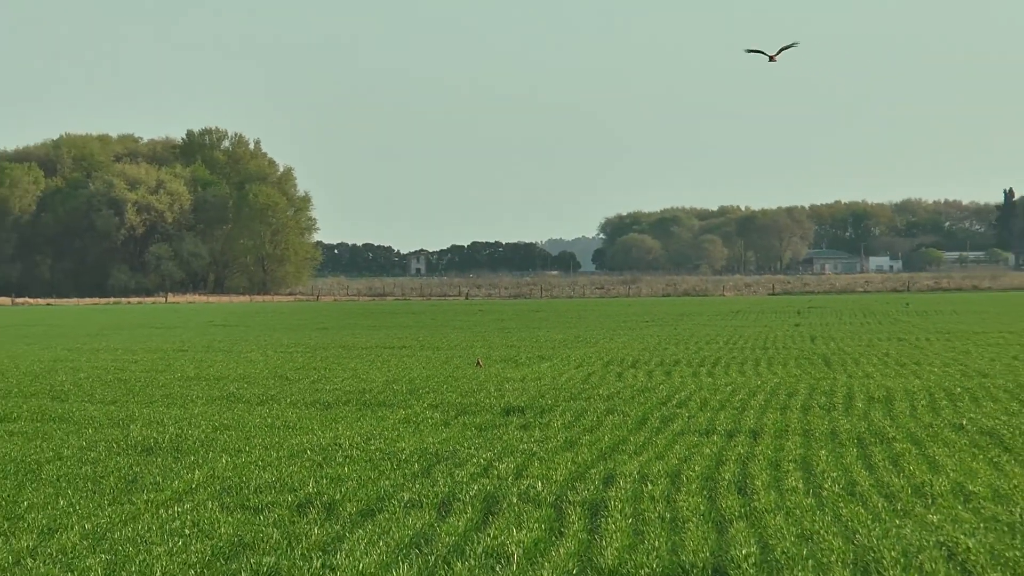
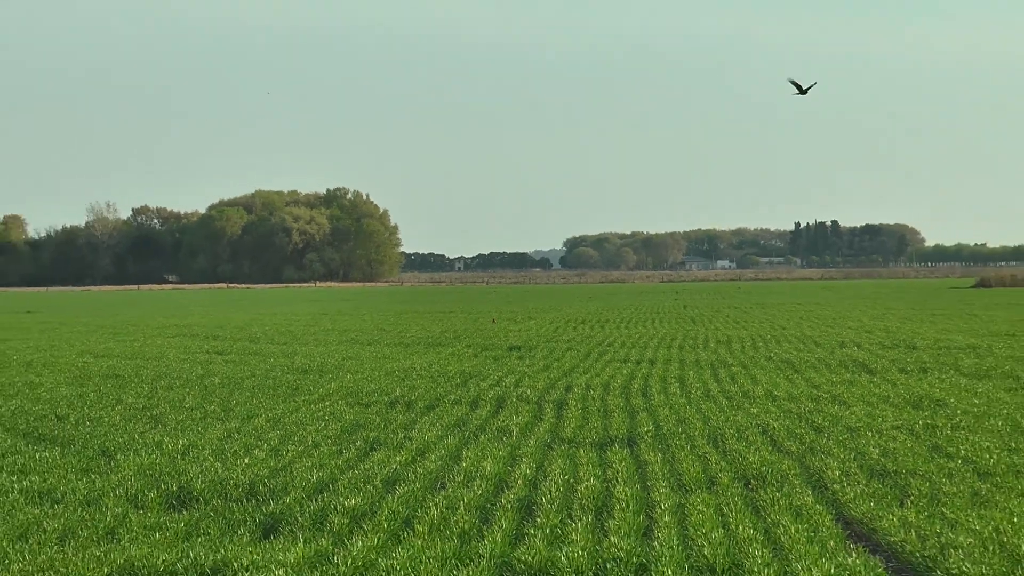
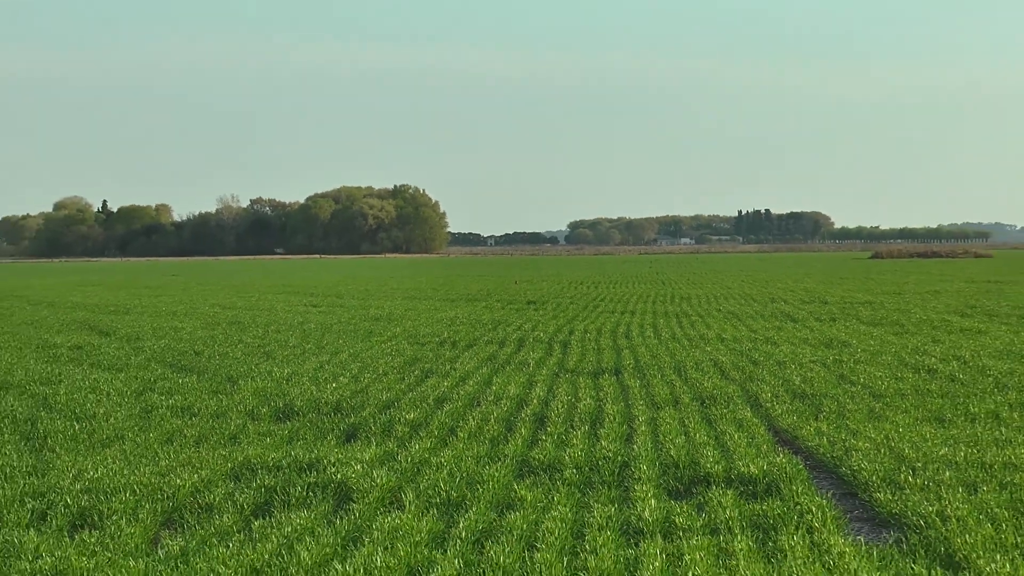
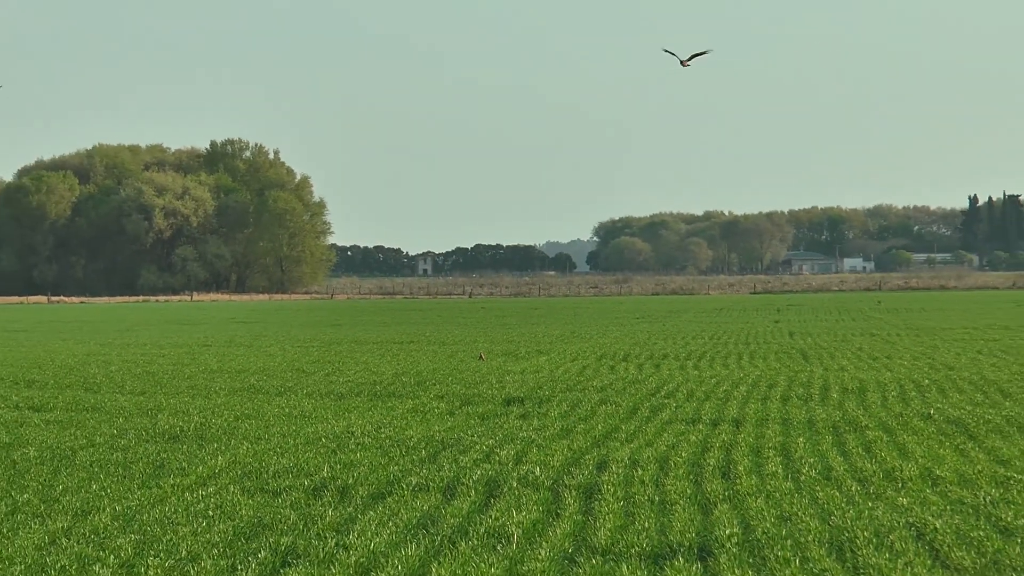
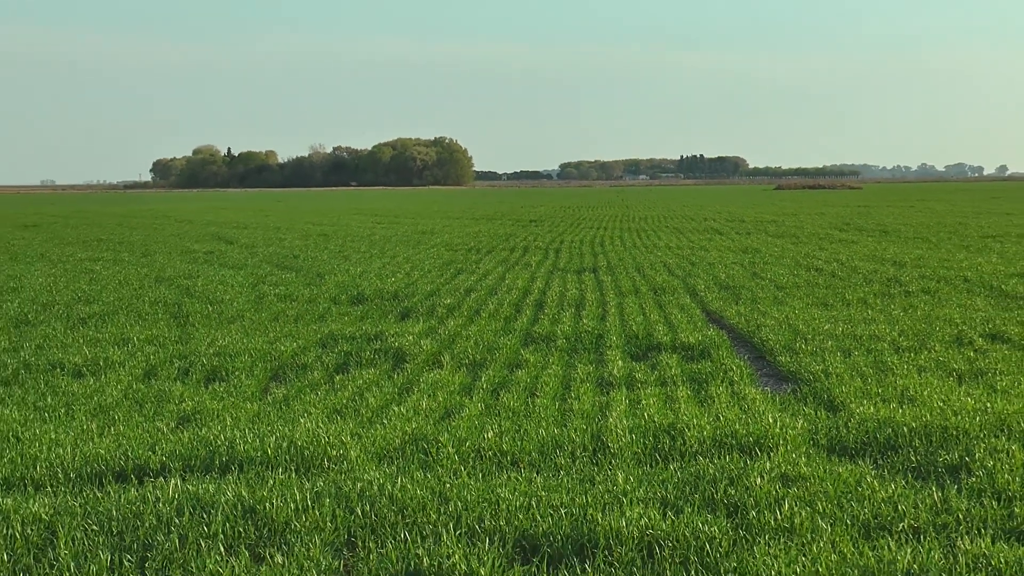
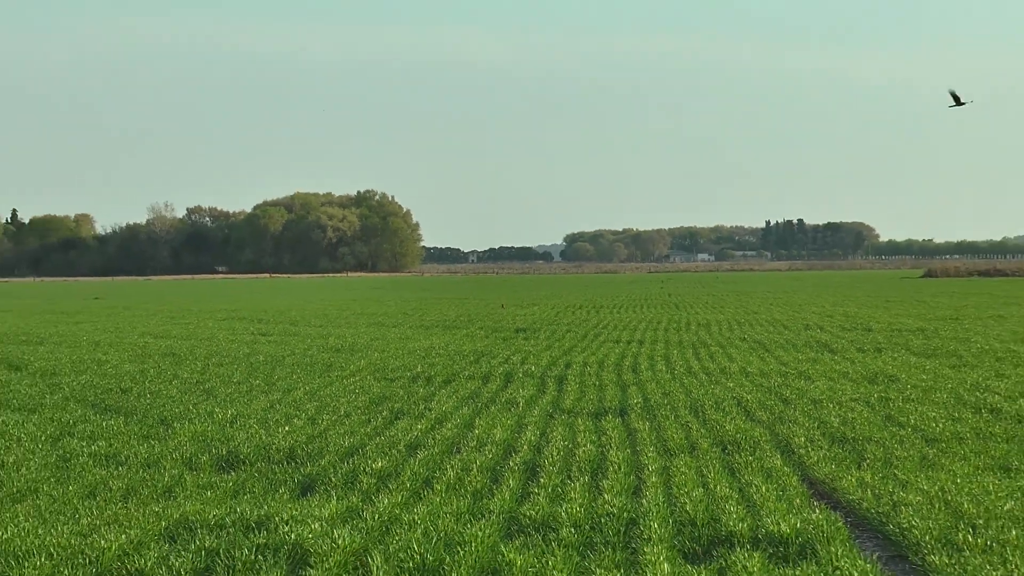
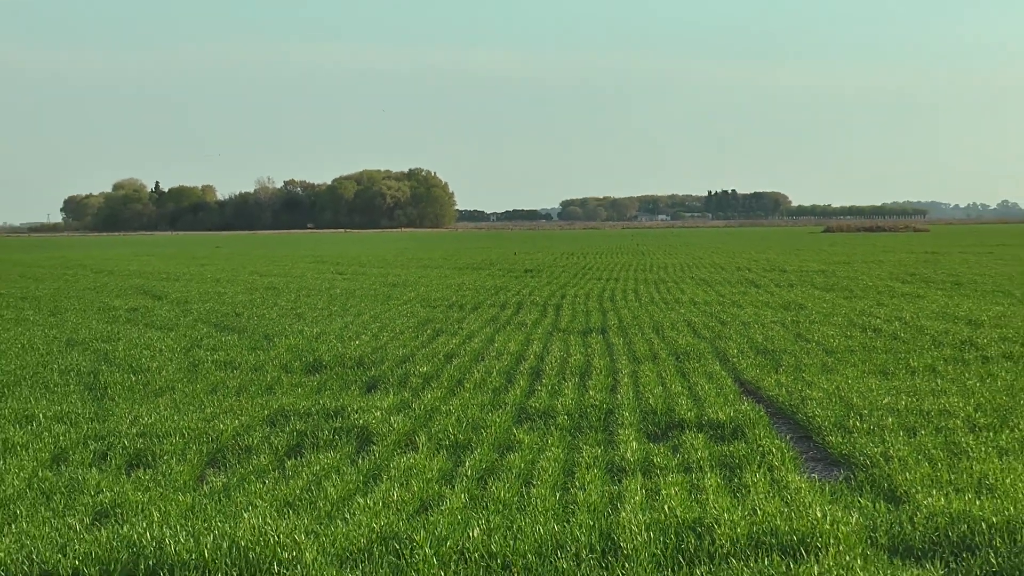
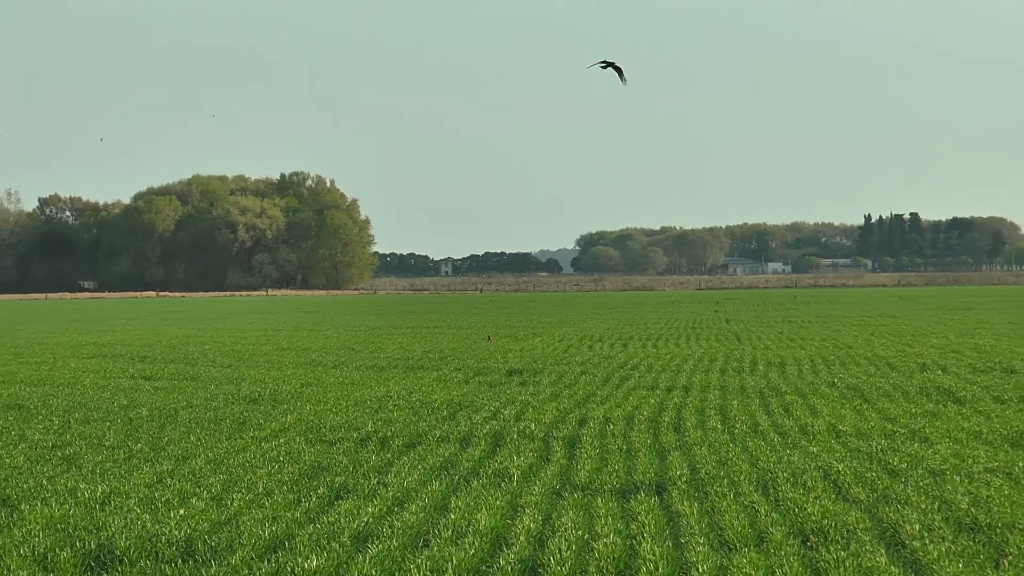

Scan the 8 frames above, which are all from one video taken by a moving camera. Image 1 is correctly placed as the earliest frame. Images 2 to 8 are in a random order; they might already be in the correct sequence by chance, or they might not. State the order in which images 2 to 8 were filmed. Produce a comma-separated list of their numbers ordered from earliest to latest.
4, 8, 2, 6, 3, 7, 5
